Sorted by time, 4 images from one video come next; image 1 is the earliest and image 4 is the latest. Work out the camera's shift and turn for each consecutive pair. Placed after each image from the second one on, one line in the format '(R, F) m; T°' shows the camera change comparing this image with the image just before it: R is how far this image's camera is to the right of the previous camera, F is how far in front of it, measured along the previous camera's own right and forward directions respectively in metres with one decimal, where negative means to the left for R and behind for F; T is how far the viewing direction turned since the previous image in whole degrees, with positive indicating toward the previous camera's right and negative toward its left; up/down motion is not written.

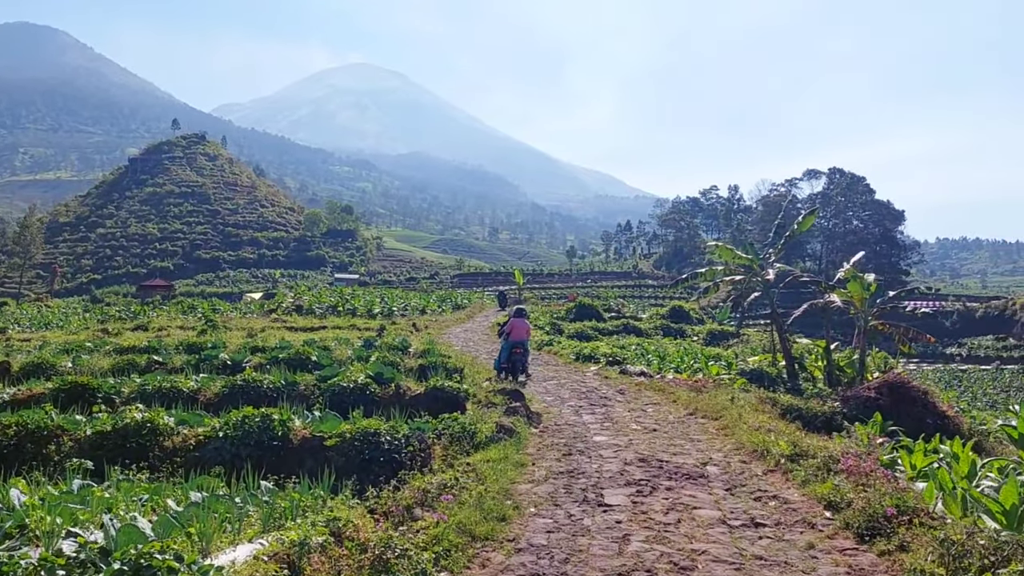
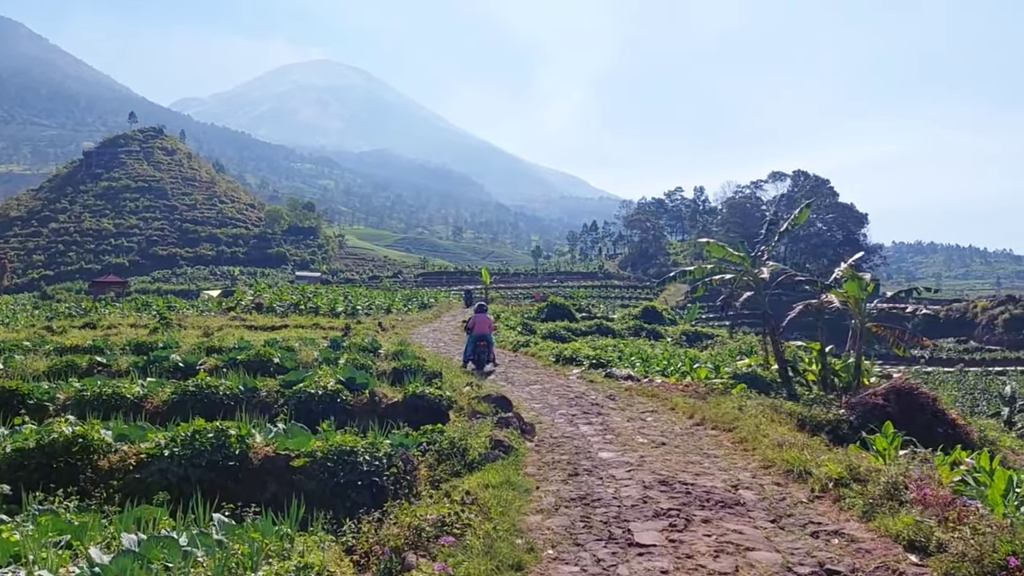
(-0.2, +0.9) m; +3°
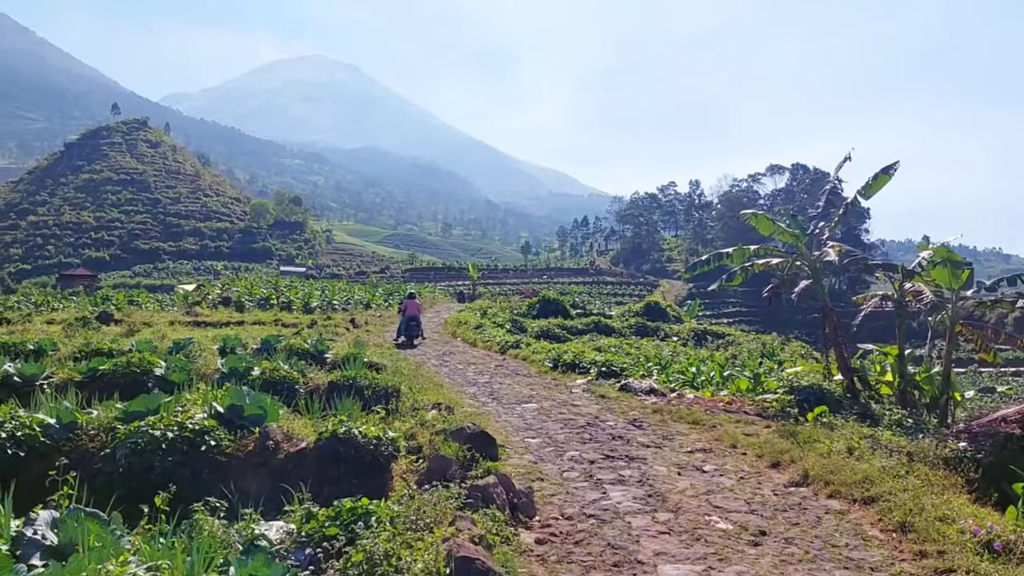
(0.0, +2.9) m; +1°
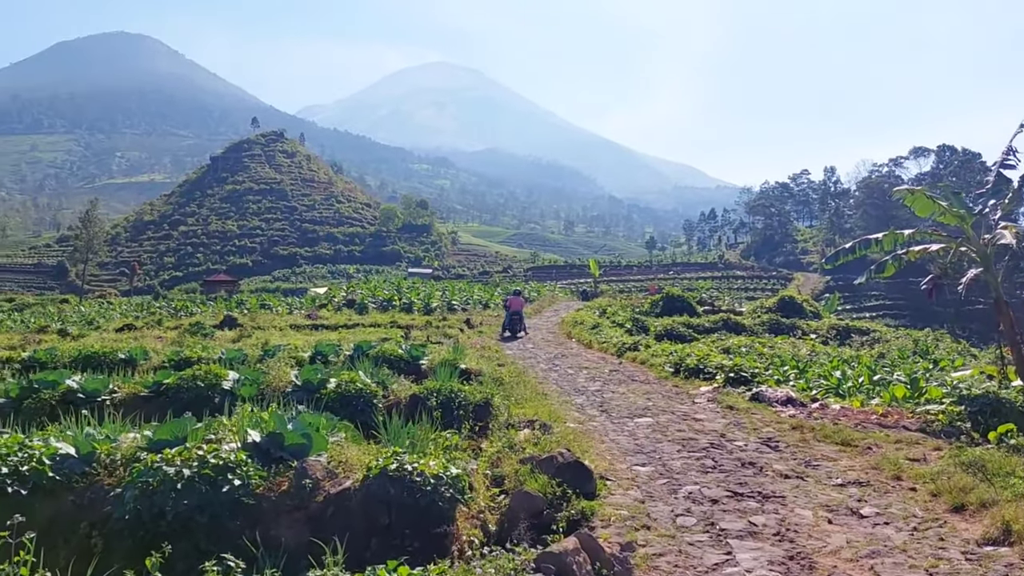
(+0.2, +1.0) m; -9°
